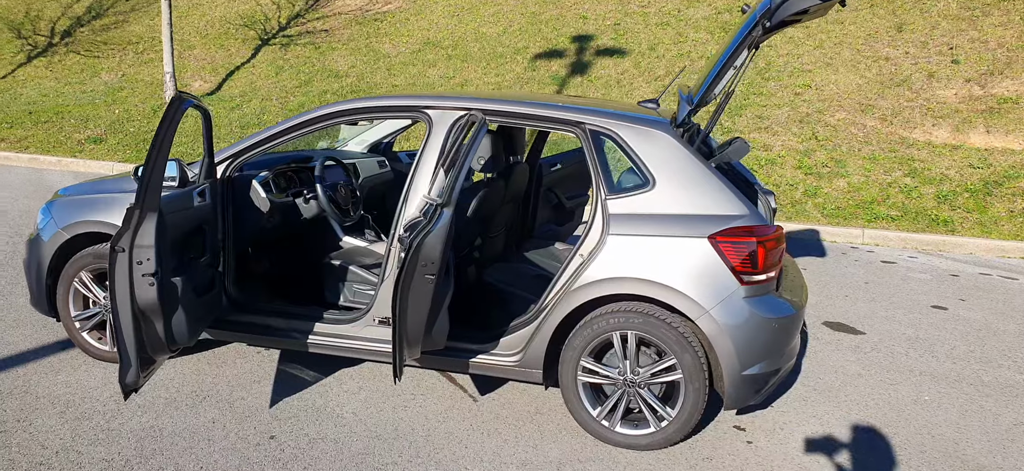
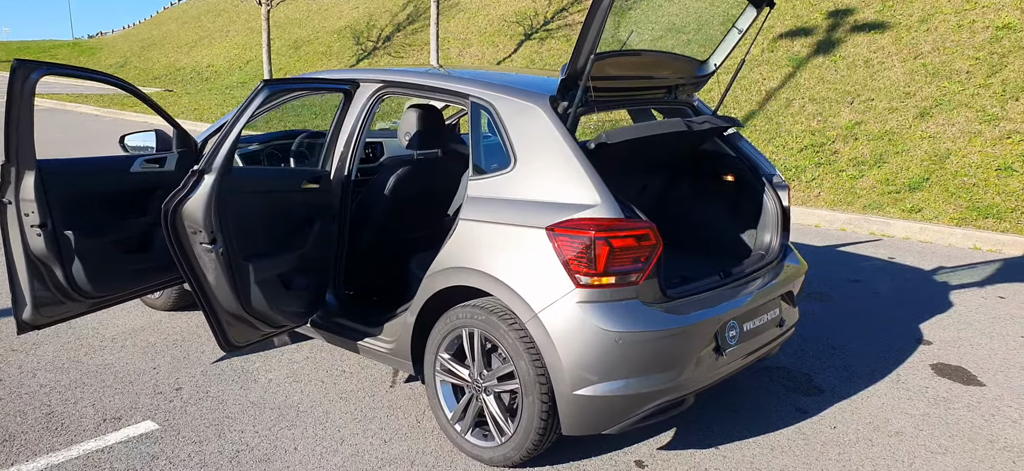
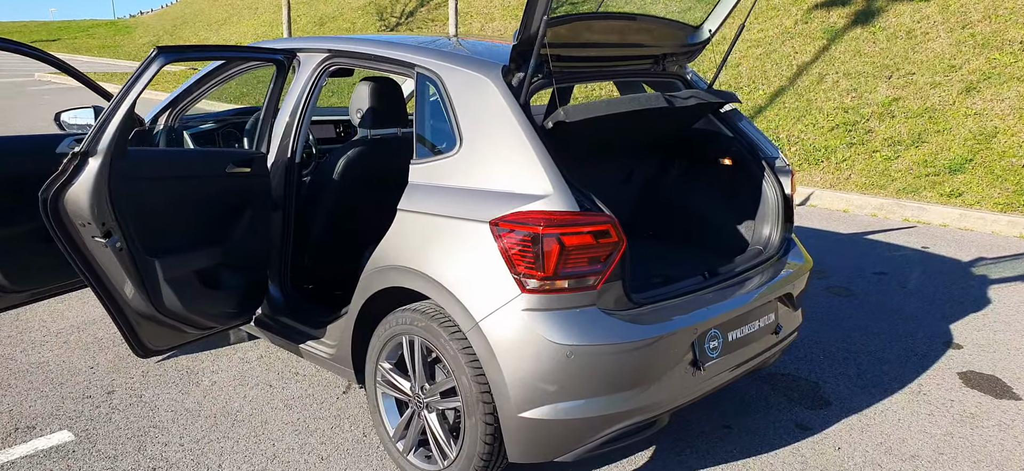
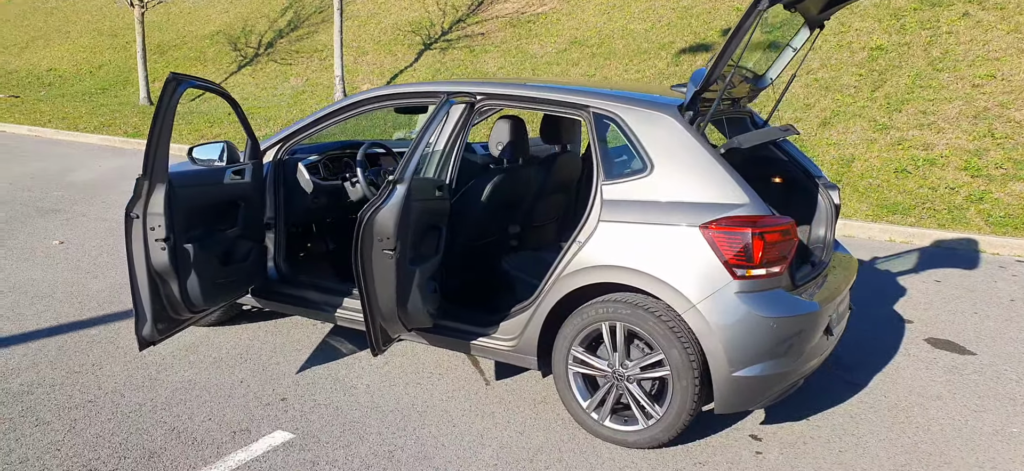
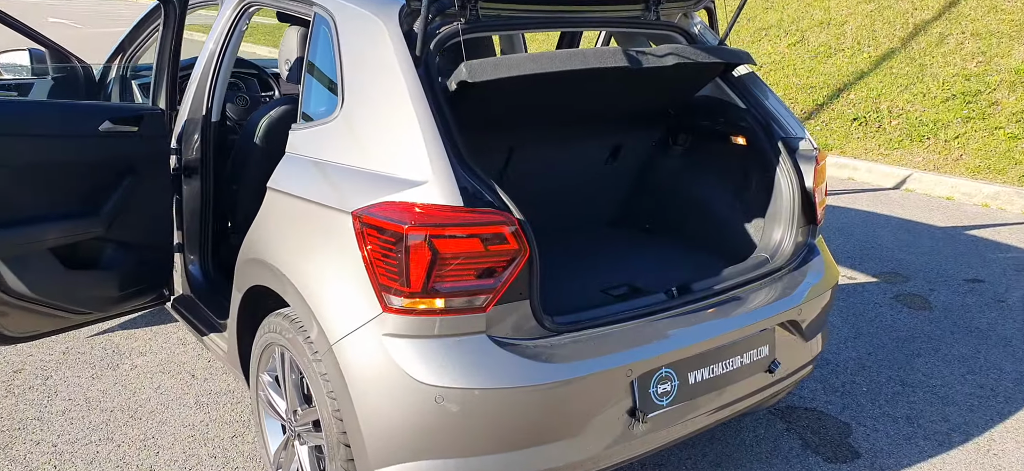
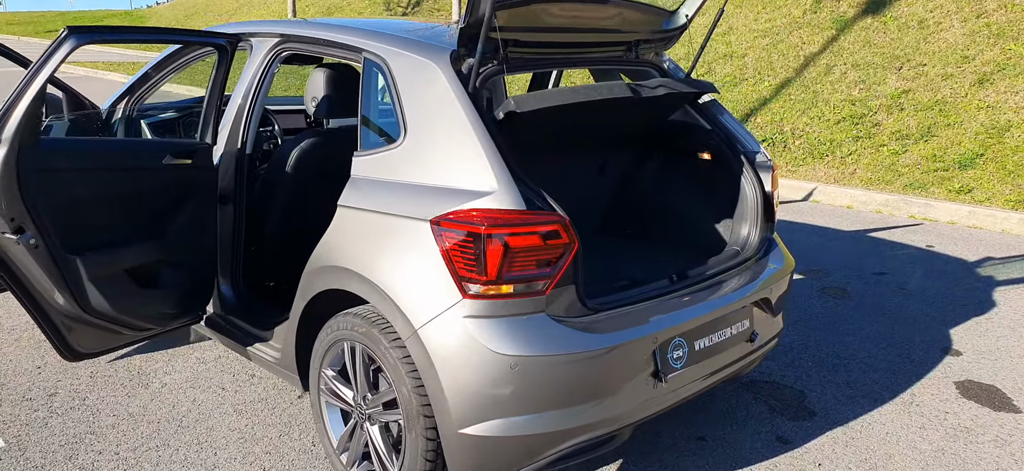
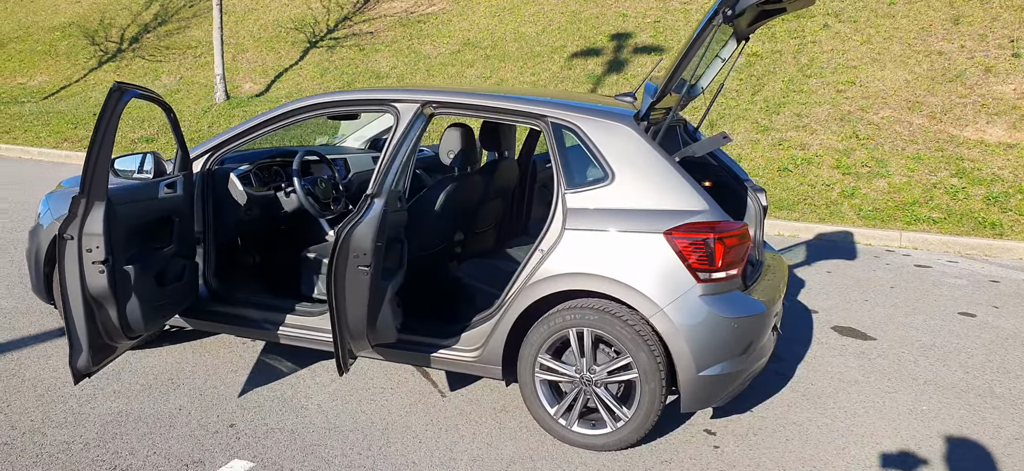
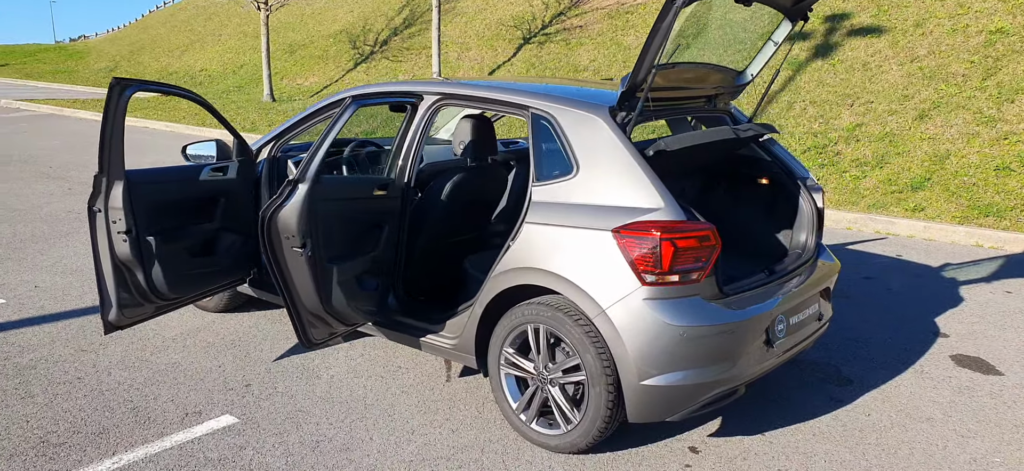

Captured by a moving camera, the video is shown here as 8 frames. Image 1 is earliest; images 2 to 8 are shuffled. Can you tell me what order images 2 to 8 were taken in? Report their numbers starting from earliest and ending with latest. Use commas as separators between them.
7, 4, 8, 2, 3, 6, 5
